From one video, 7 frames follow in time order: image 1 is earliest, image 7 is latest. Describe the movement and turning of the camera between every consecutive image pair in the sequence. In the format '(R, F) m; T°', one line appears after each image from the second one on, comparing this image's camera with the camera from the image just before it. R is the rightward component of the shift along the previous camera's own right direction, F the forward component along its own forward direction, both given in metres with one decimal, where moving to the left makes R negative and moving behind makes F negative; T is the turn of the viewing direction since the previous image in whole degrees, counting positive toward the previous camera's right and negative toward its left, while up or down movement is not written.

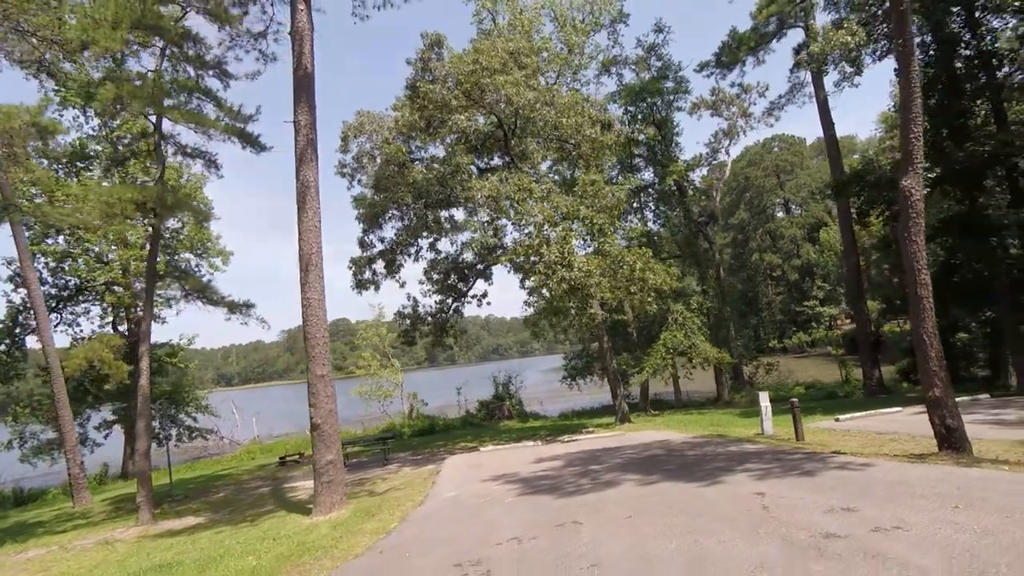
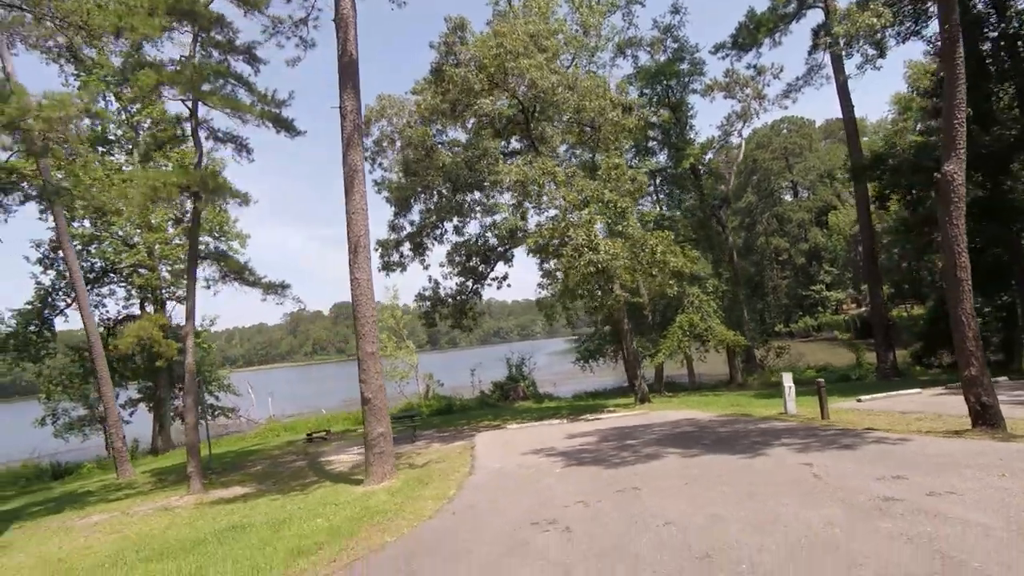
(-0.7, -0.3) m; 0°
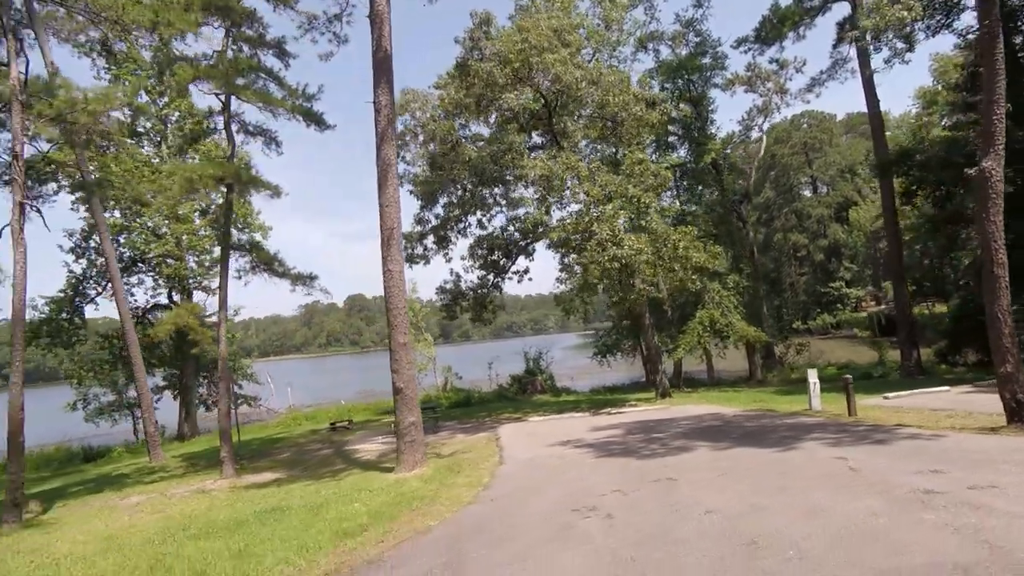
(-0.3, -0.1) m; -1°
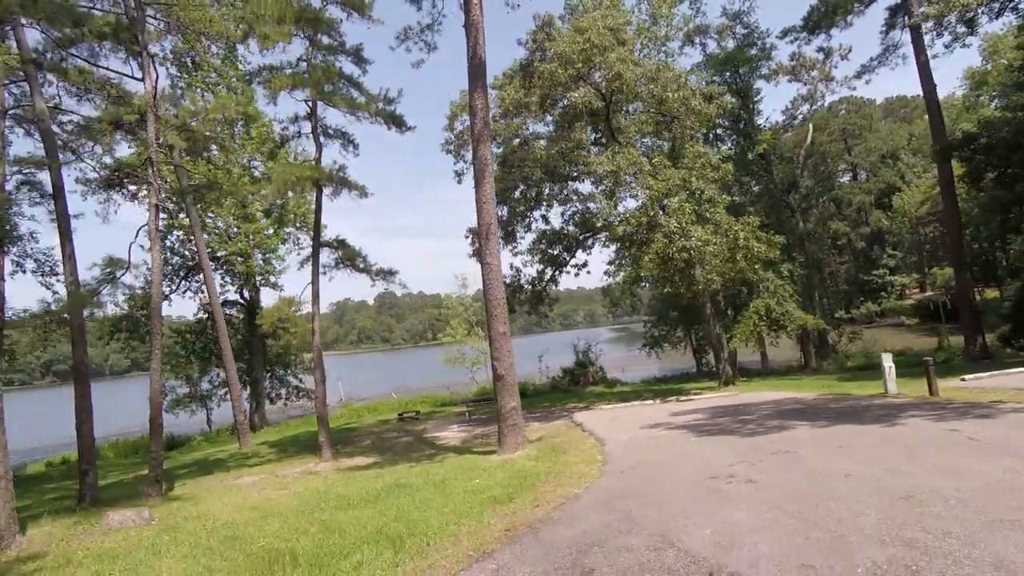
(-1.2, -0.6) m; -3°
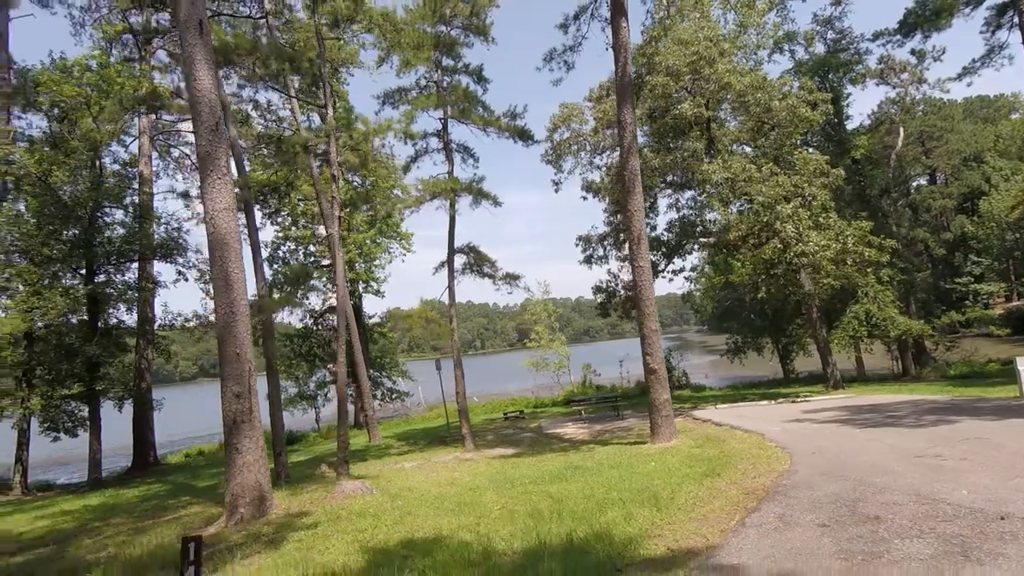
(-2.0, -1.0) m; -5°
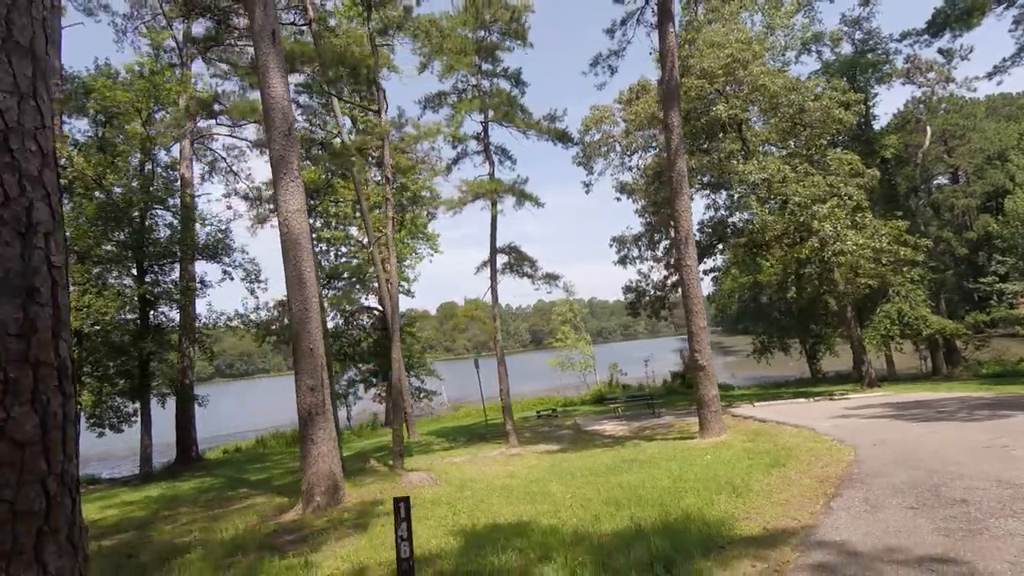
(-0.8, -0.3) m; -1°
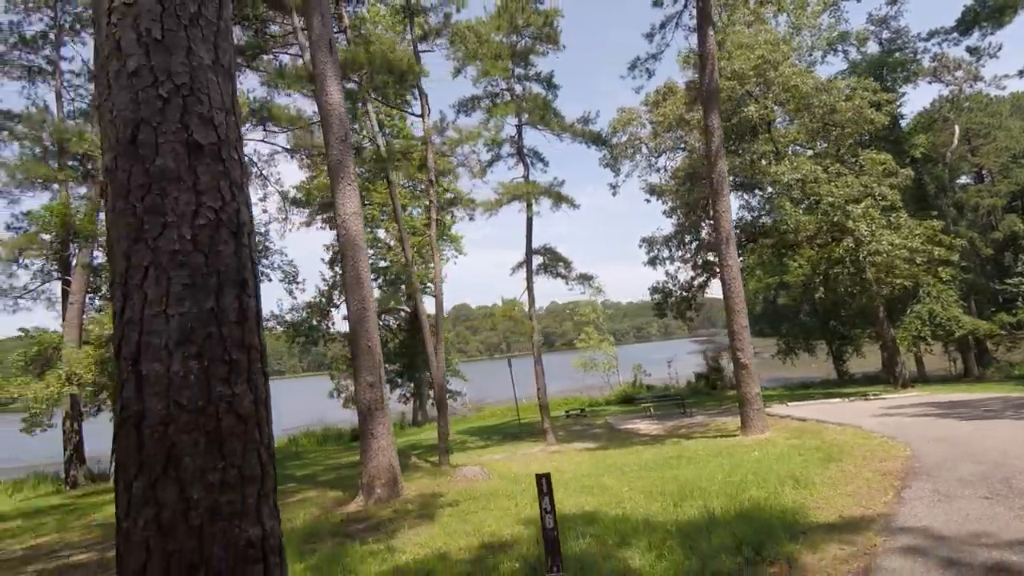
(-0.6, -0.3) m; -1°
